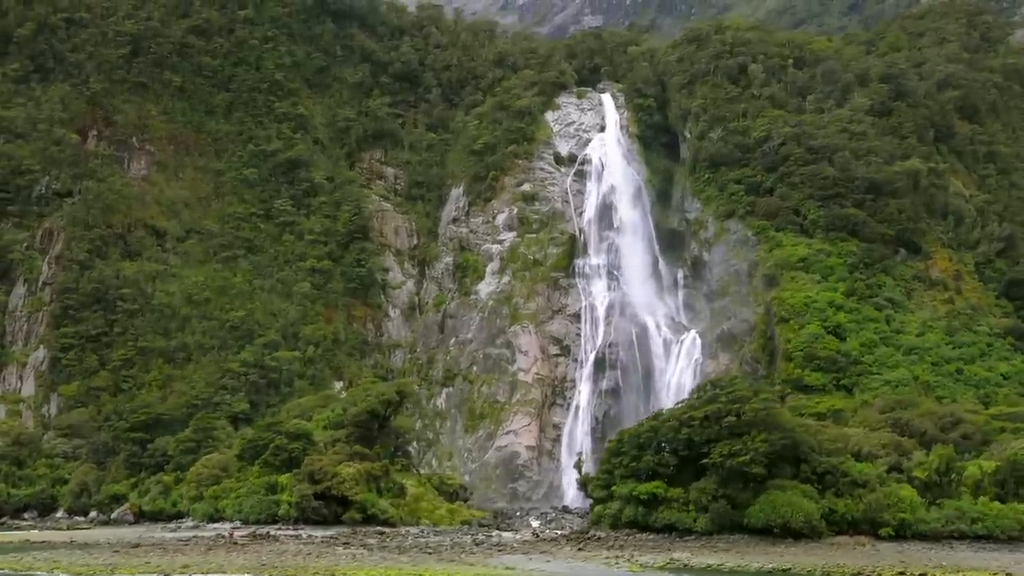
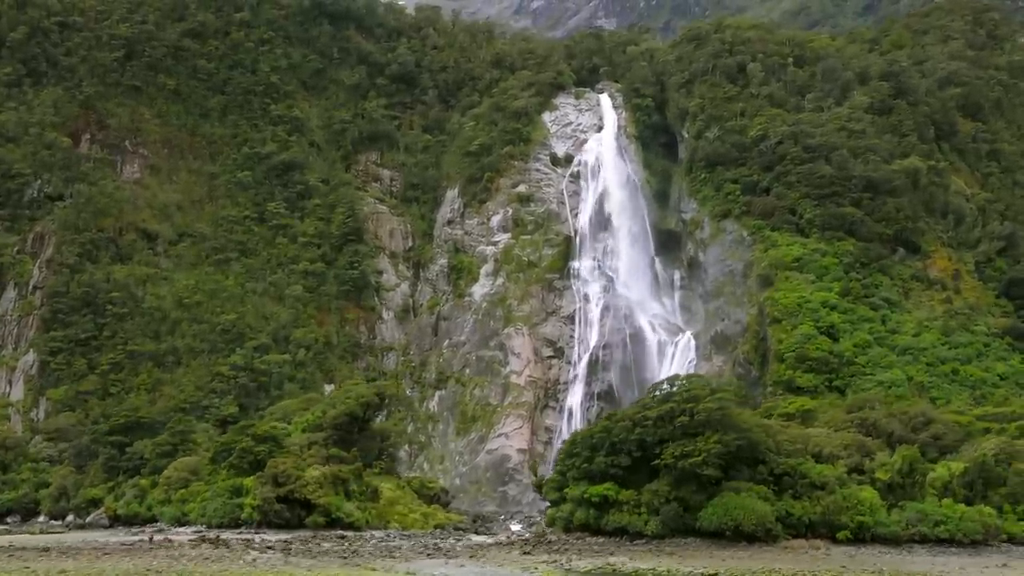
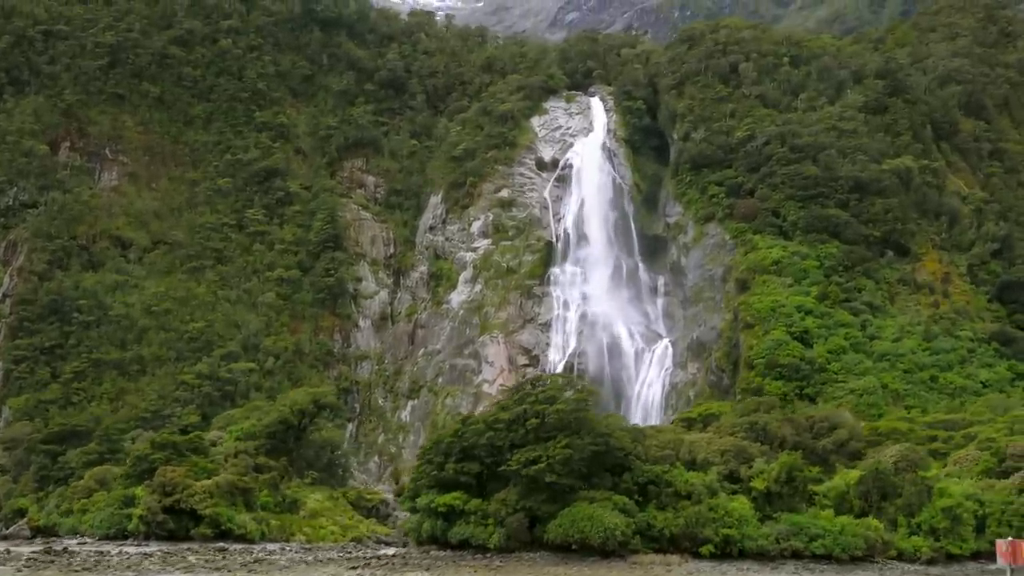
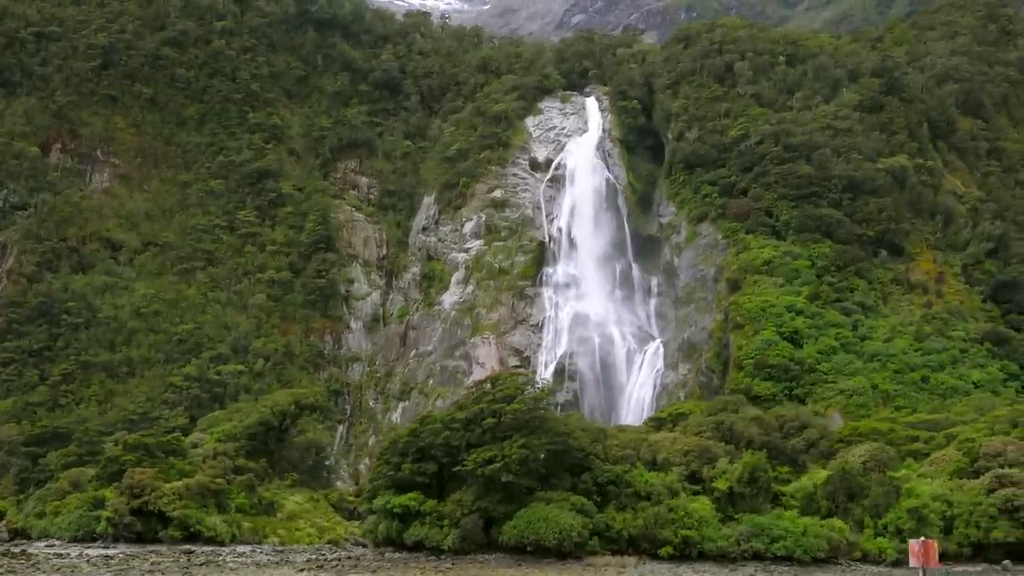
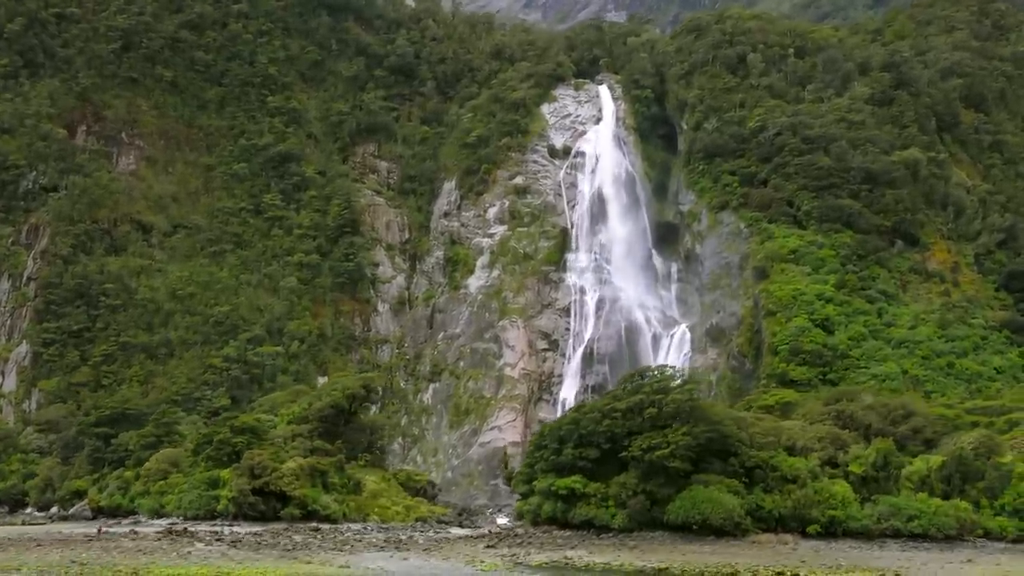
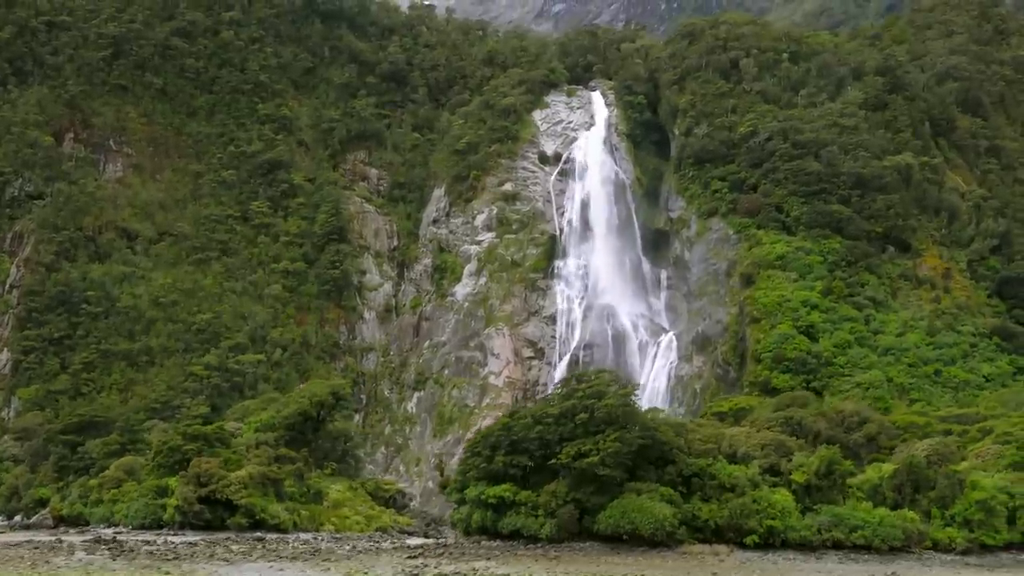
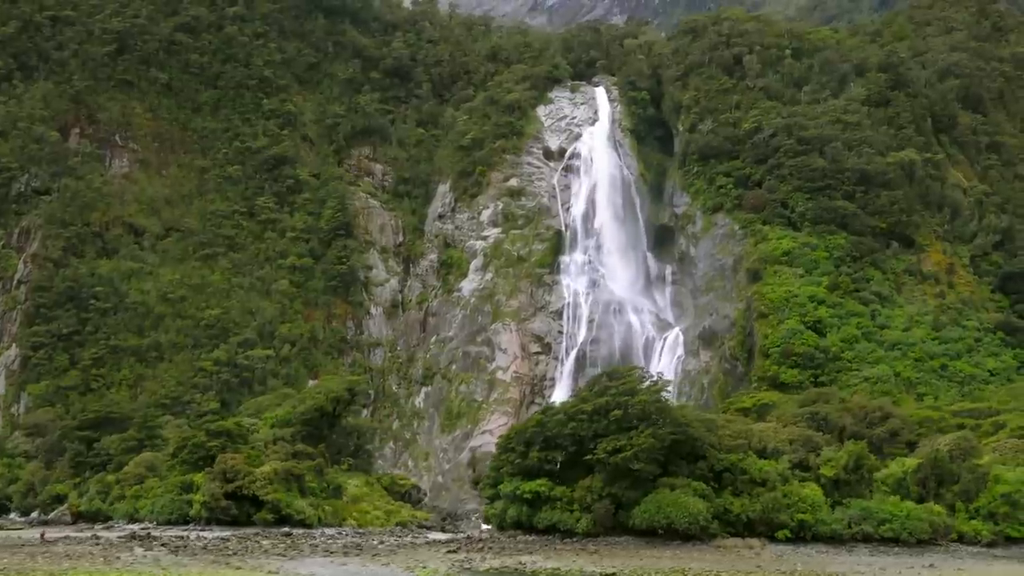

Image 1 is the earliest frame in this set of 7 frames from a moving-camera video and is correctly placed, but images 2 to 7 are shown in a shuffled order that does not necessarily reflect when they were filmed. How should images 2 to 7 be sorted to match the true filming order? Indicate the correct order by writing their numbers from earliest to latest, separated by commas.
2, 5, 7, 6, 3, 4
